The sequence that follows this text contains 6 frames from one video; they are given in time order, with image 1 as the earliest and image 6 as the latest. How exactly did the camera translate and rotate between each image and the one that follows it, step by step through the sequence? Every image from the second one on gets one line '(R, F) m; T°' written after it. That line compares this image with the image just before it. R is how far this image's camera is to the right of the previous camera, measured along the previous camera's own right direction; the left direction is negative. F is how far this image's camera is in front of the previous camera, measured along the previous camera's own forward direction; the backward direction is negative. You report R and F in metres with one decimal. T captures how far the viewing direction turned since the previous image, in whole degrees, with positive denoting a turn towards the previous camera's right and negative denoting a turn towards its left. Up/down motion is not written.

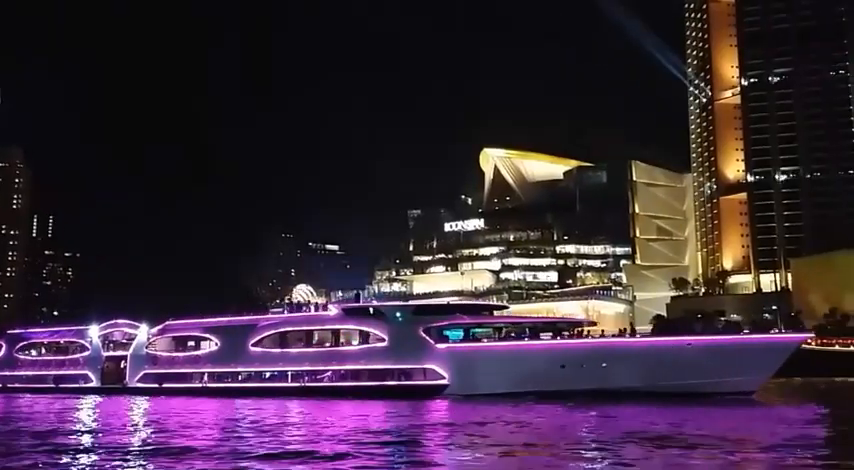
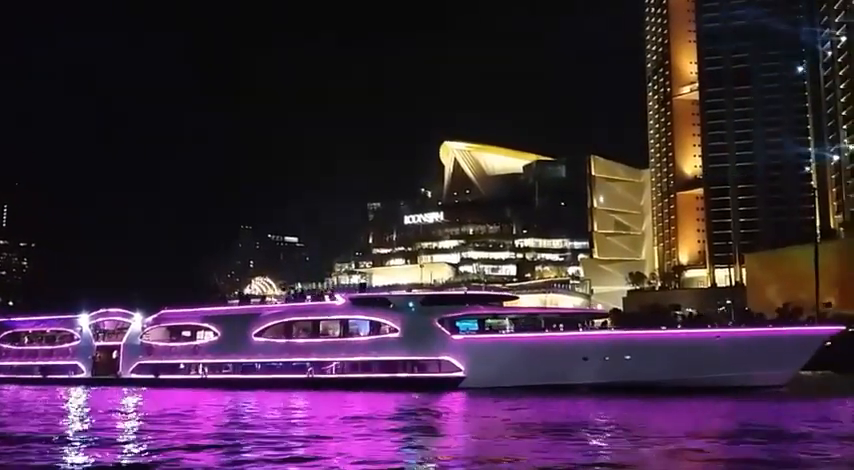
(-0.8, +0.3) m; +3°
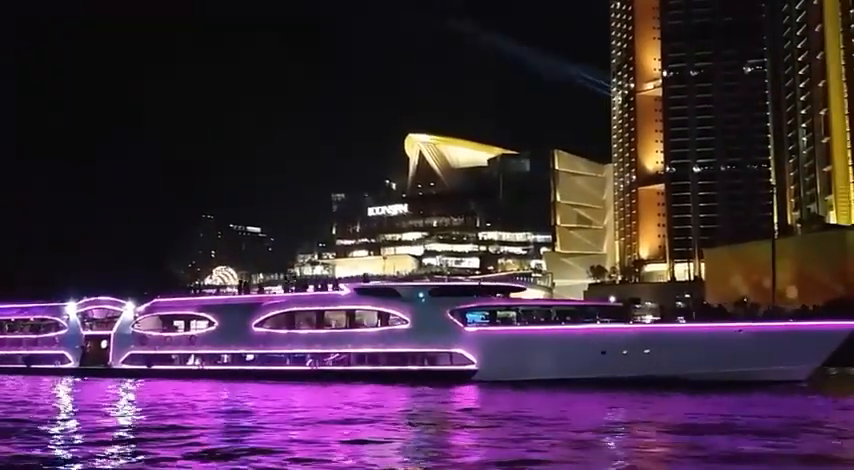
(-0.6, +0.4) m; +2°
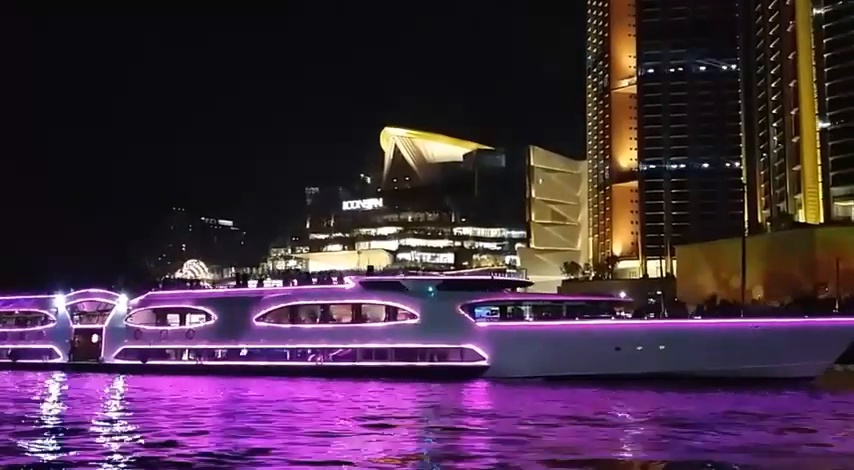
(-0.5, +0.4) m; +2°
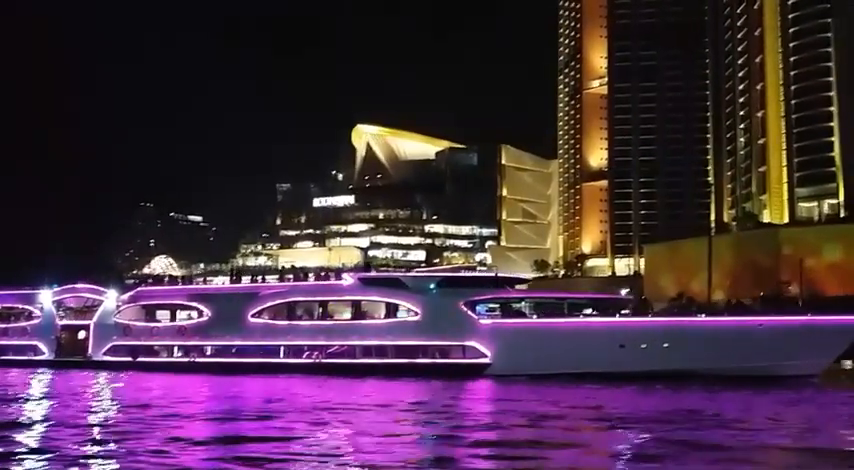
(-0.4, +0.2) m; +2°
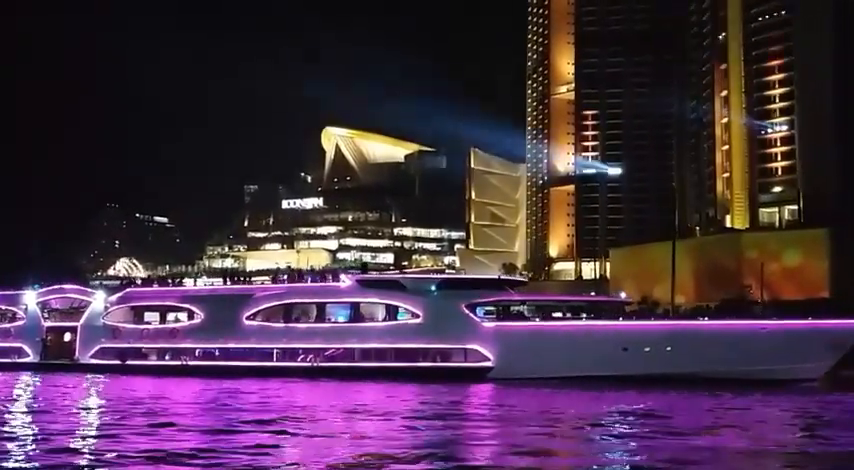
(-0.4, +0.2) m; +2°
